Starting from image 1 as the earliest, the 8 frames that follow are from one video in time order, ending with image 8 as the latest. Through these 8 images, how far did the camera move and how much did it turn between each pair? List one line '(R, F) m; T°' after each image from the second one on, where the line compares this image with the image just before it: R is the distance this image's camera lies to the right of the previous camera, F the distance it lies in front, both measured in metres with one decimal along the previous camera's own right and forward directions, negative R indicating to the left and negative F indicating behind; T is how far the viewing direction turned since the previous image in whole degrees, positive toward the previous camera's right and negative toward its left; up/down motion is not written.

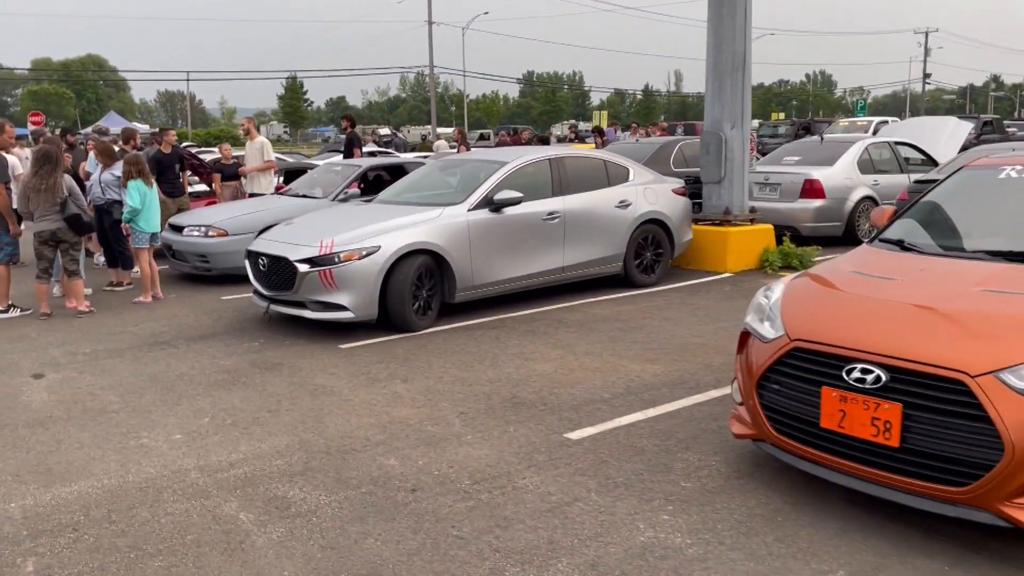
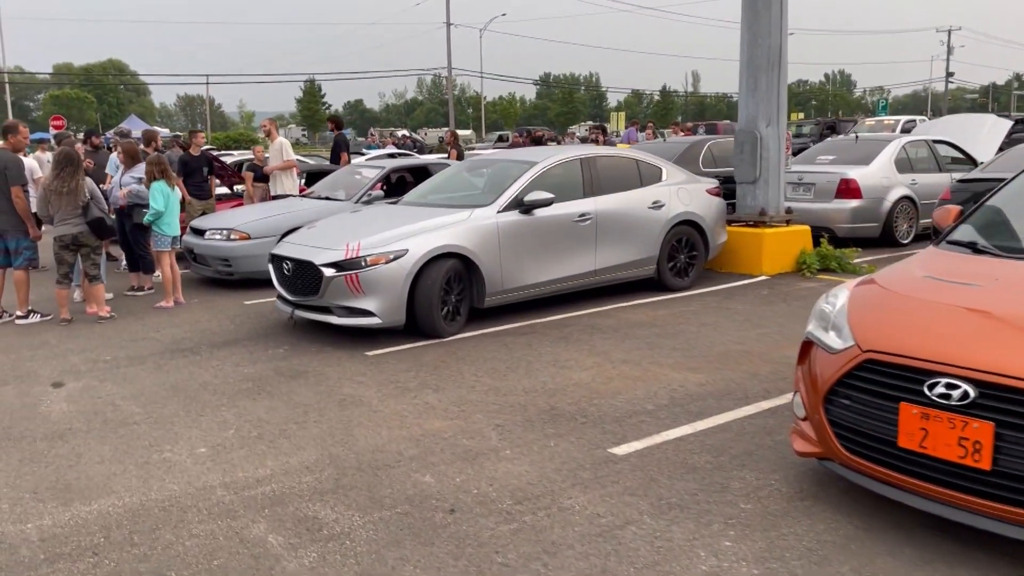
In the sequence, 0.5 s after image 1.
(-0.1, +0.3) m; -1°
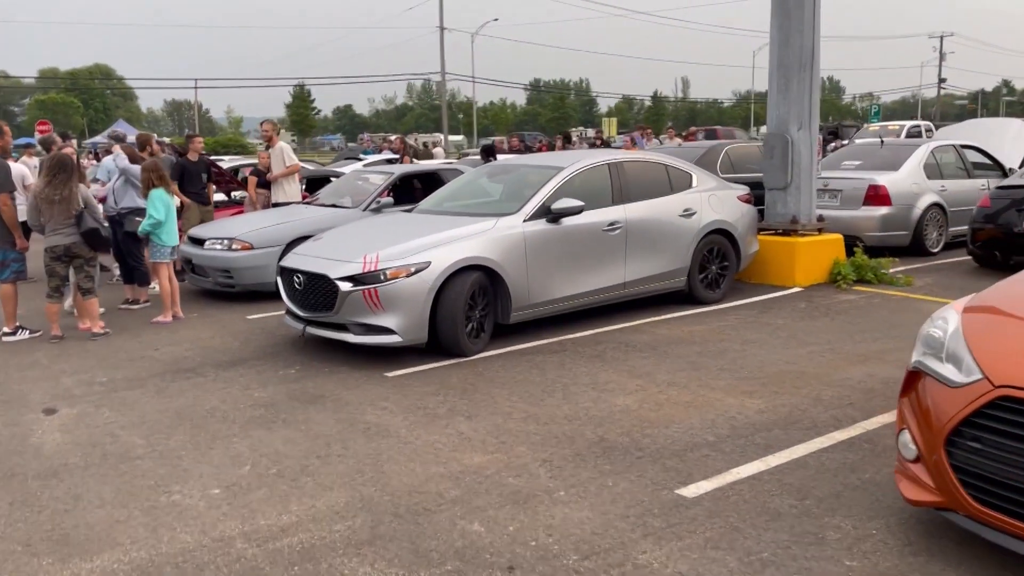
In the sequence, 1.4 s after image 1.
(-0.3, +0.5) m; +1°
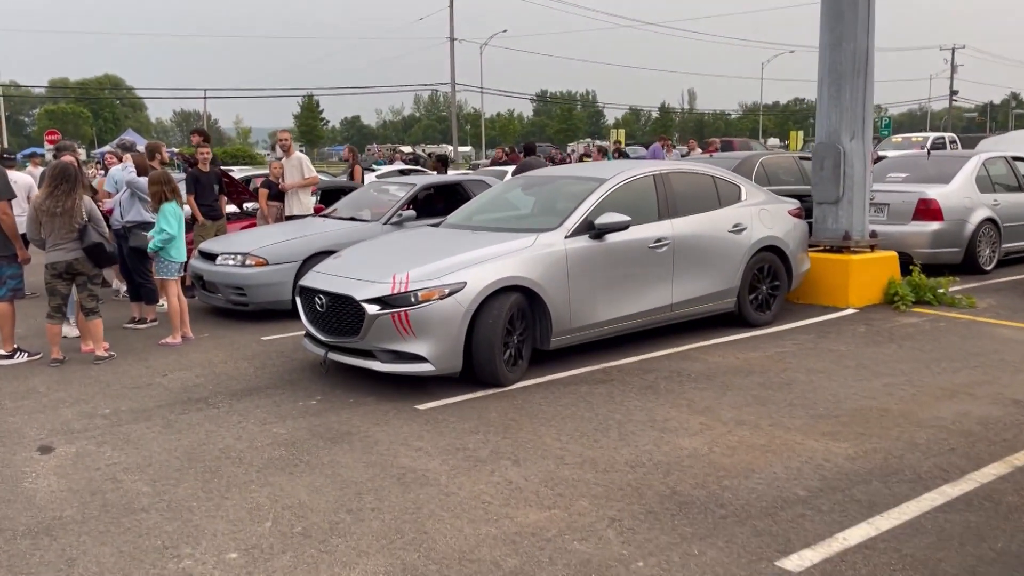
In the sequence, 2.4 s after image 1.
(-0.3, +0.6) m; 0°
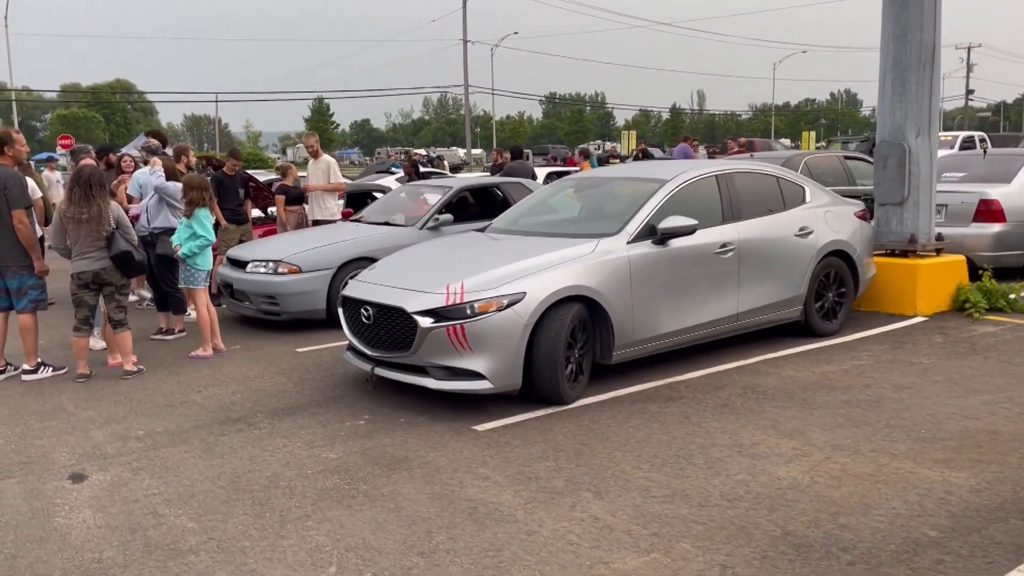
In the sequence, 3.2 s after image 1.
(-0.4, +0.4) m; -1°
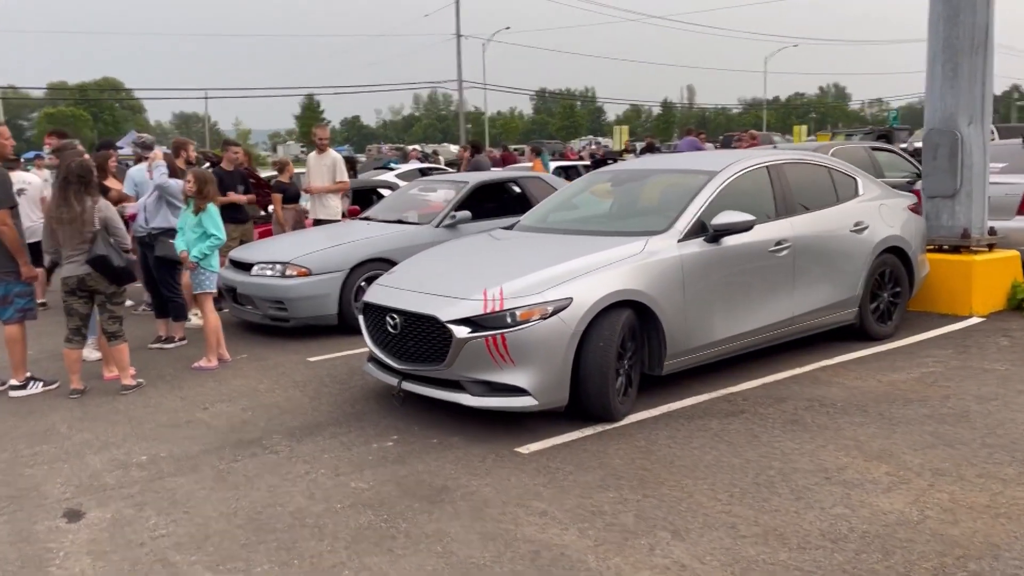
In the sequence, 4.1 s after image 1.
(-0.3, +0.6) m; +1°
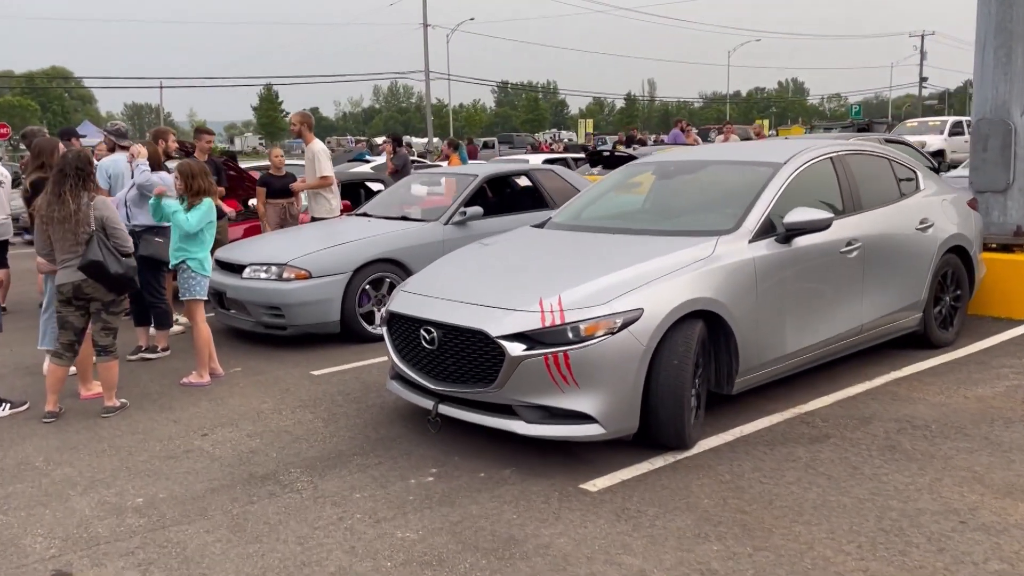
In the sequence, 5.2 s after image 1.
(-0.5, +0.7) m; +3°
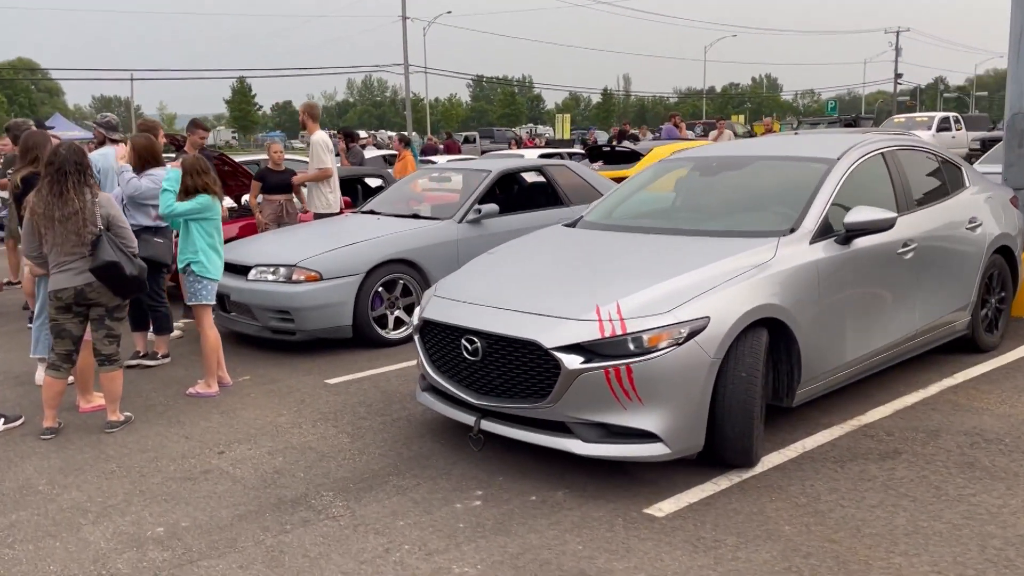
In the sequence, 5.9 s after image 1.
(-0.4, +0.4) m; +2°
